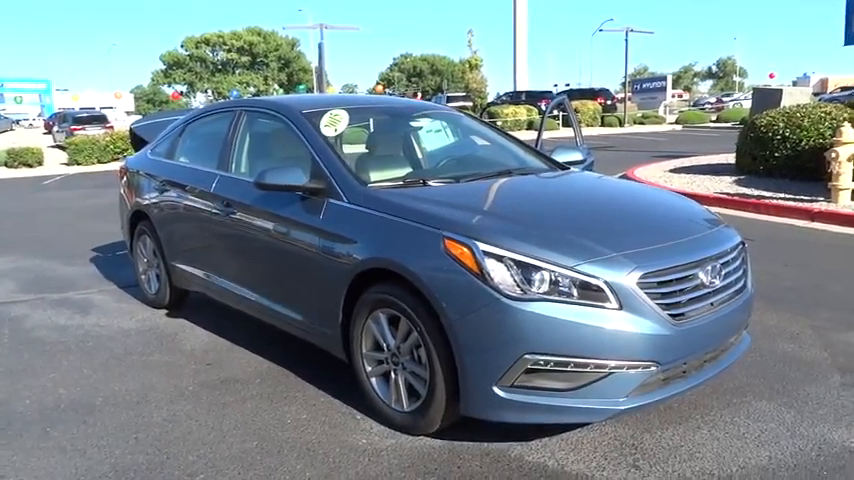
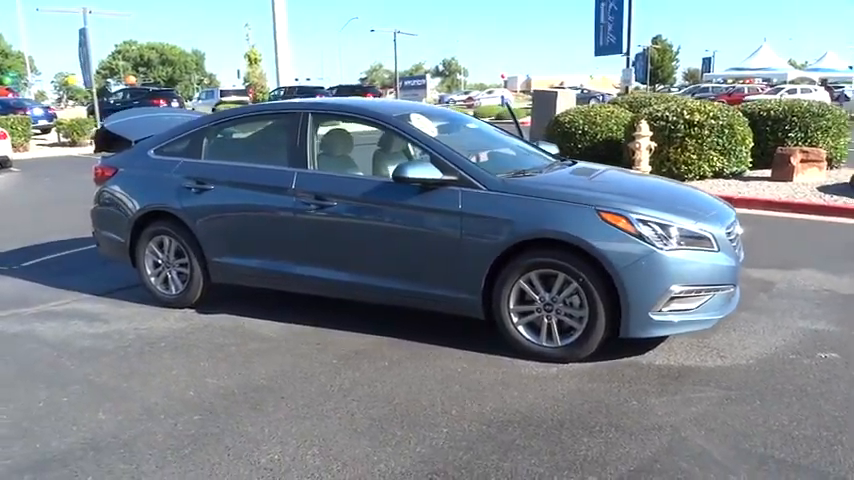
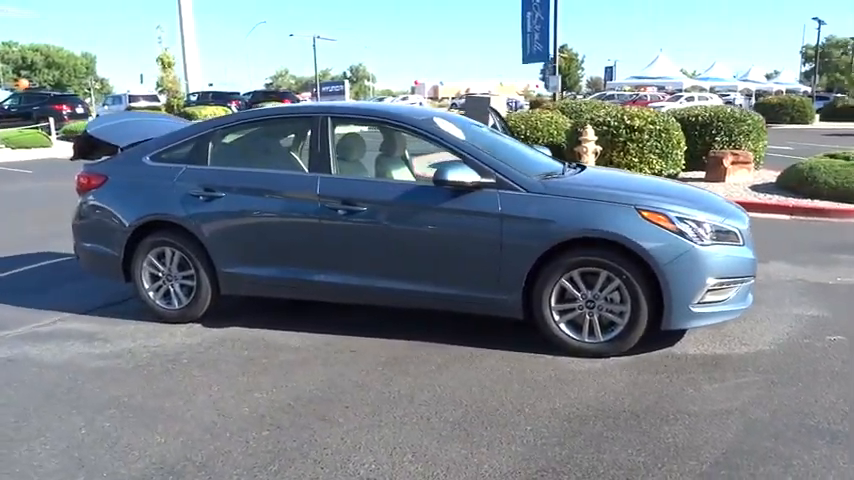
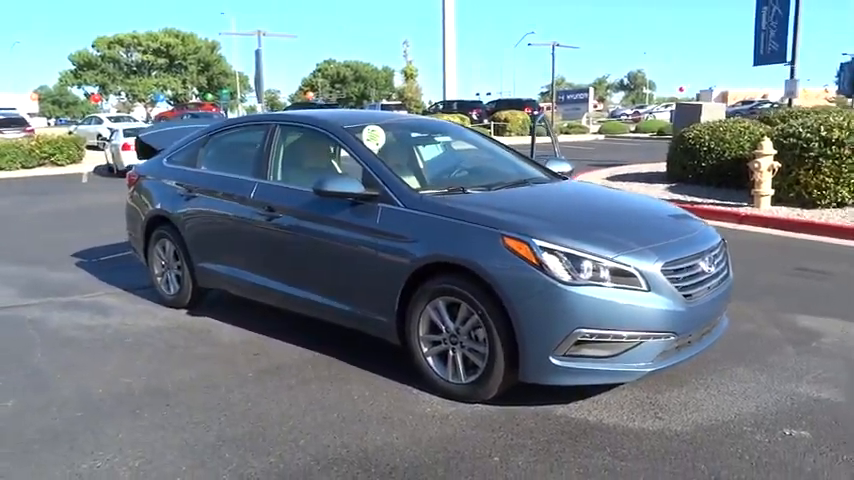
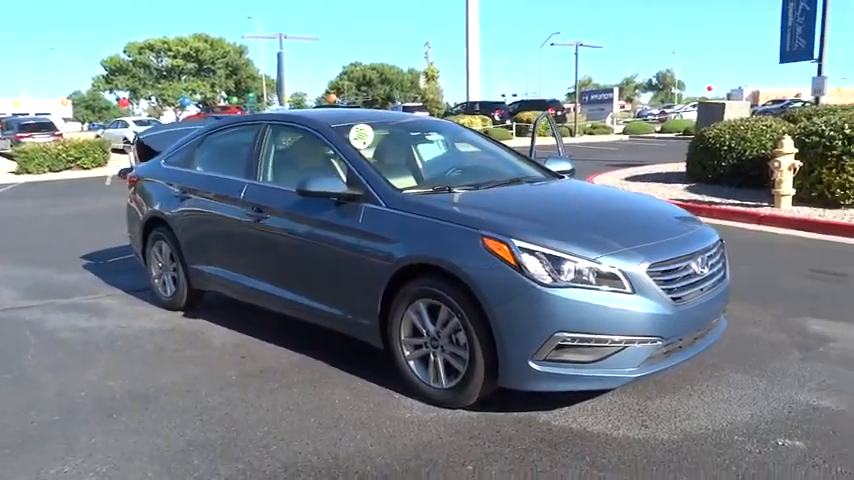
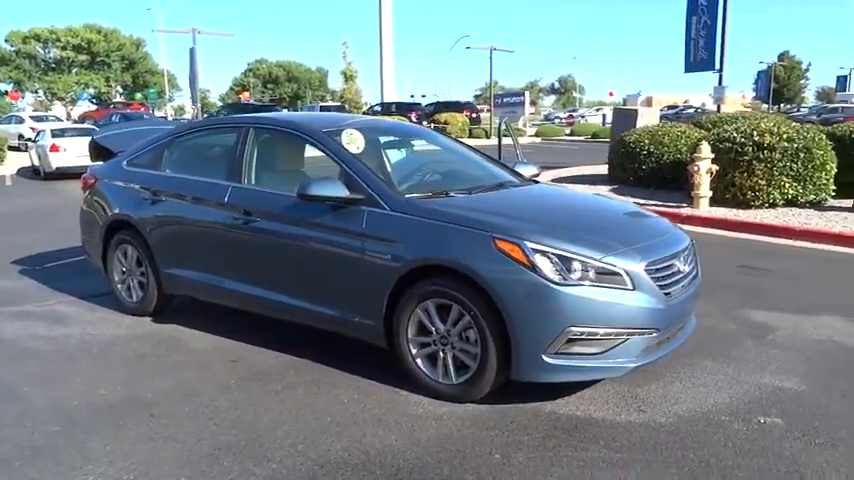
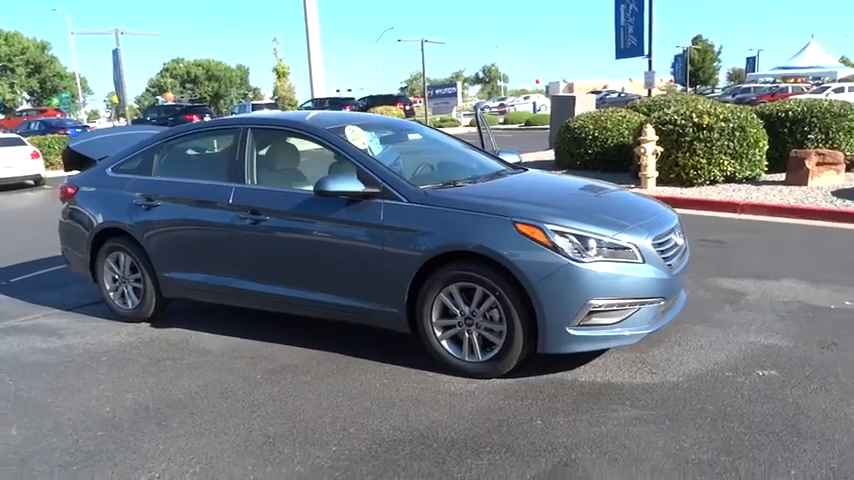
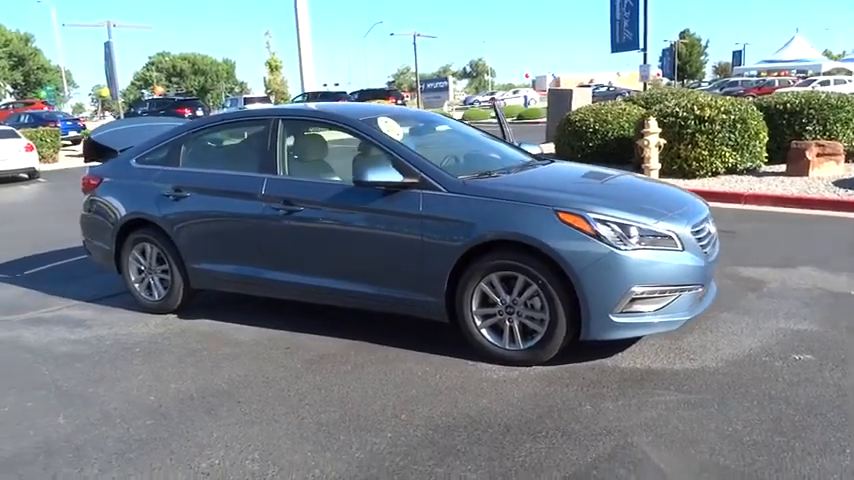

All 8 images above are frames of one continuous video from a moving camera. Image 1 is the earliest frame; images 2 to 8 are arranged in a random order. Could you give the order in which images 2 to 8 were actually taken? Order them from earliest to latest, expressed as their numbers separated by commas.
5, 4, 6, 7, 8, 2, 3
